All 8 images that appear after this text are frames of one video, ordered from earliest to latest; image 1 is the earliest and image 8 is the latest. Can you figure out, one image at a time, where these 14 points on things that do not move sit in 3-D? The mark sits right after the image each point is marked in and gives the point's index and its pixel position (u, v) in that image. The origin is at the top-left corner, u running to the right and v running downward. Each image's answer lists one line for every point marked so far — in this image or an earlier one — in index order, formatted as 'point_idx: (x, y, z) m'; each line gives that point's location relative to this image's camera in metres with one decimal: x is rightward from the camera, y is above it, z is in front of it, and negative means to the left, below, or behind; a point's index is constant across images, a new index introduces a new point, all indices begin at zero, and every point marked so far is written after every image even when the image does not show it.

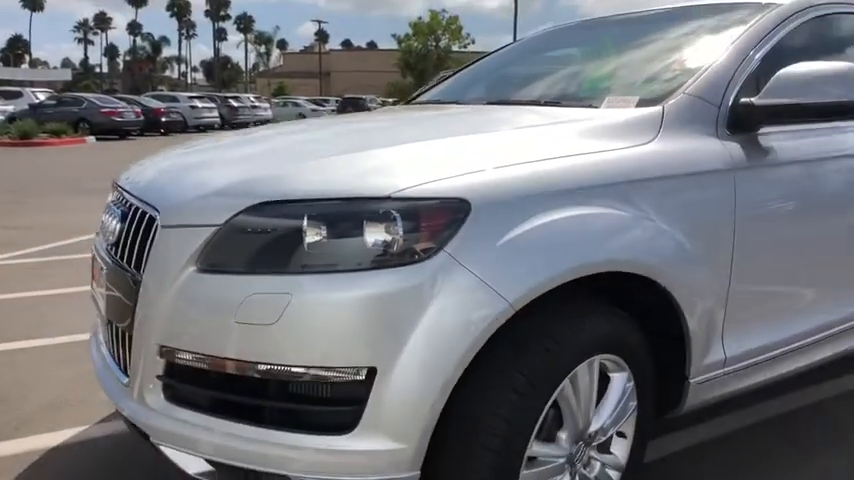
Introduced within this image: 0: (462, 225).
0: (+0.1, 0.0, +2.0) m
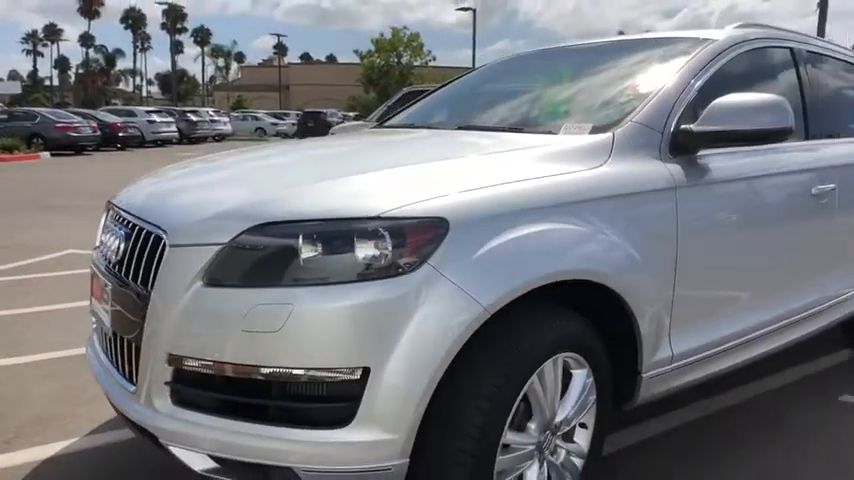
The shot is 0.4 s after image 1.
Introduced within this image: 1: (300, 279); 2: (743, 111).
0: (+0.1, 0.0, +2.2) m
1: (-0.4, -0.1, +2.2) m
2: (+1.5, +0.6, +3.0) m
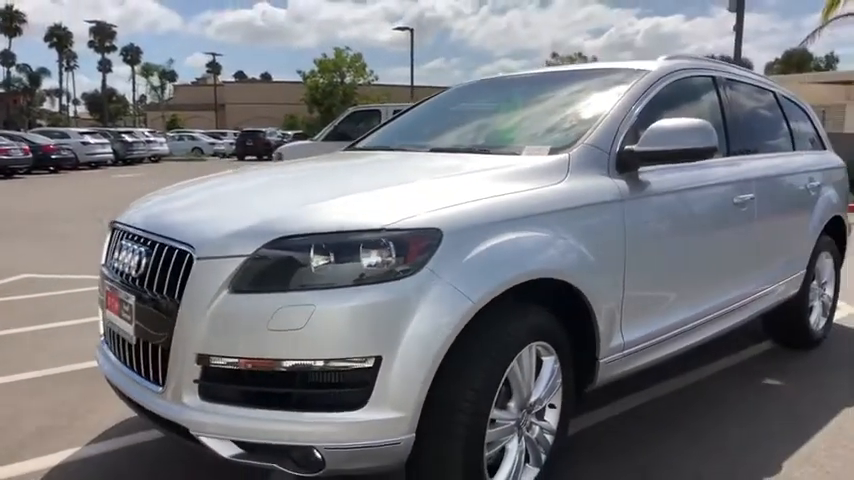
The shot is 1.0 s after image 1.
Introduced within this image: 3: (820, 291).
0: (0.0, 0.0, +2.6) m
1: (-0.4, -0.2, +2.5) m
2: (+1.4, +0.6, +3.6) m
3: (+3.7, -0.5, +6.0) m
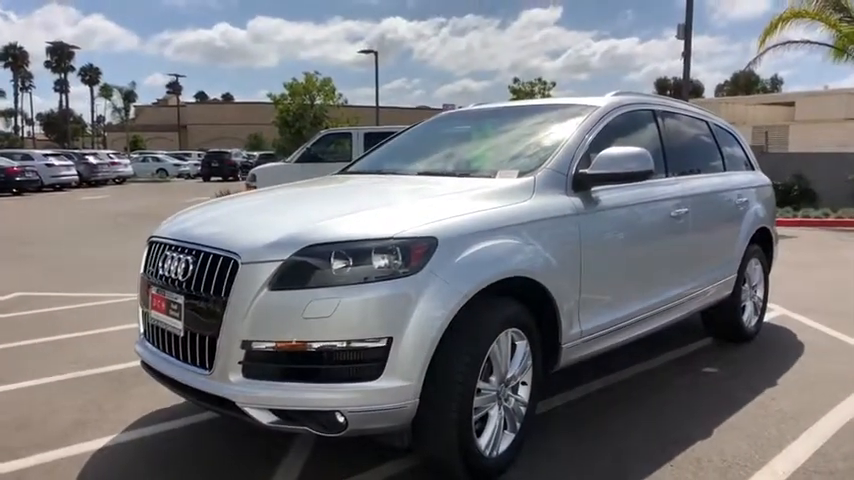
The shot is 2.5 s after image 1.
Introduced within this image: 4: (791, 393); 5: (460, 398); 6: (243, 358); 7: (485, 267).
0: (0.0, -0.1, +3.3) m
1: (-0.4, -0.2, +3.2) m
2: (+1.3, +0.6, +4.3) m
3: (+3.5, -0.6, +6.9) m
4: (+3.0, -1.3, +5.3) m
5: (+0.2, -0.8, +3.3) m
6: (-0.9, -0.6, +3.2) m
7: (+0.3, -0.2, +3.5) m
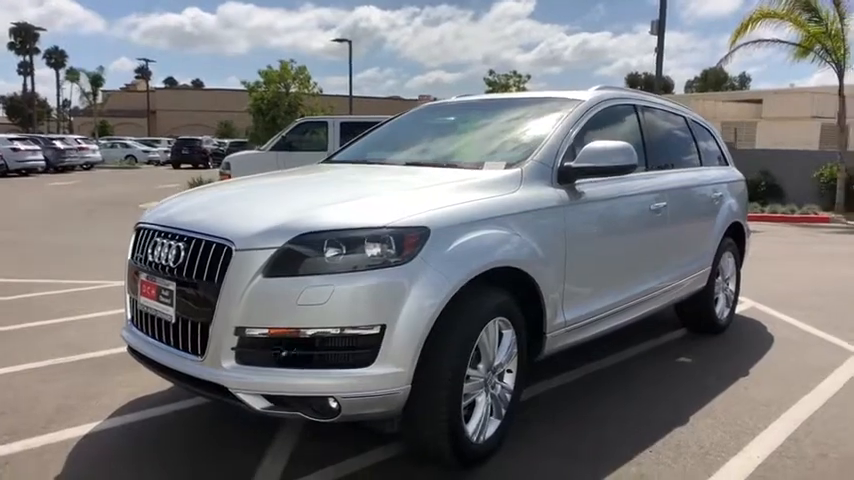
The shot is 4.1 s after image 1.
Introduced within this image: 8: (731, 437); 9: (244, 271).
0: (0.0, 0.0, +3.4) m
1: (-0.5, -0.1, +3.2) m
2: (+1.3, +0.6, +4.4) m
3: (+3.3, -0.5, +7.1) m
4: (+2.9, -1.2, +5.5) m
5: (+0.1, -0.8, +3.4) m
6: (-1.0, -0.5, +3.3) m
7: (+0.3, -0.1, +3.6) m
8: (+2.1, -1.3, +4.3) m
9: (-0.9, -0.2, +3.2) m
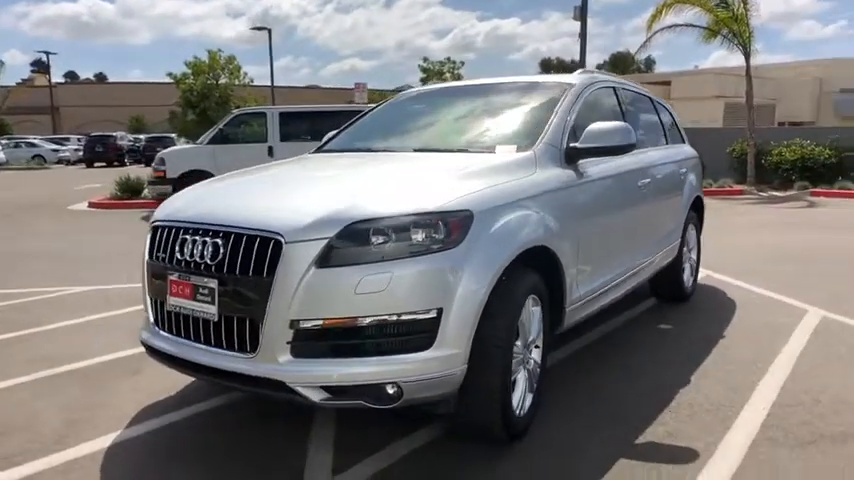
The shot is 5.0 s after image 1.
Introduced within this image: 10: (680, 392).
0: (+0.2, +0.1, +3.5) m
1: (-0.2, -0.1, +3.3) m
2: (+1.3, +0.8, +4.6) m
3: (+3.1, -0.2, +7.5) m
4: (+2.9, -1.0, +5.9) m
5: (+0.4, -0.7, +3.5) m
6: (-0.7, -0.5, +3.2) m
7: (+0.5, 0.0, +3.7) m
8: (+2.2, -1.1, +4.6) m
9: (-0.7, -0.1, +3.2) m
10: (+1.8, -1.1, +4.6) m
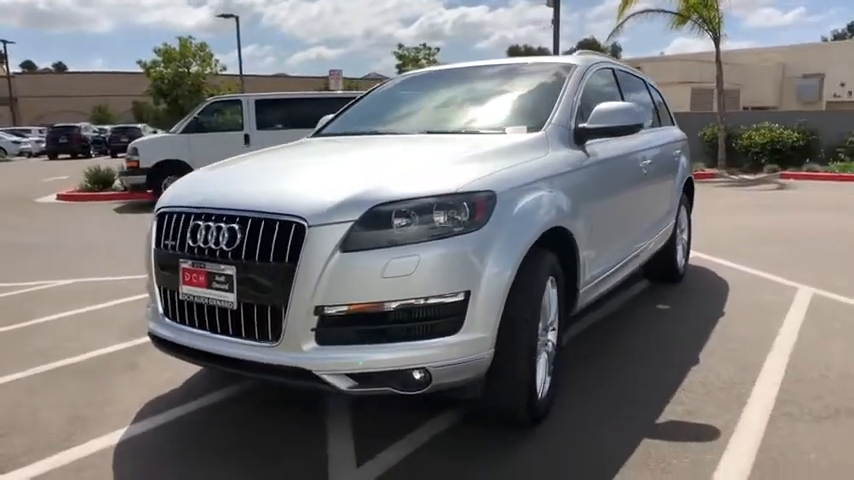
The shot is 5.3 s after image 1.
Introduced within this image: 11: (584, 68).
0: (+0.3, +0.2, +3.4) m
1: (-0.1, 0.0, +3.2) m
2: (+1.4, +0.9, +4.6) m
3: (+3.1, 0.0, +7.6) m
4: (+2.9, -0.8, +5.9) m
5: (+0.5, -0.6, +3.4) m
6: (-0.6, -0.4, +3.1) m
7: (+0.6, +0.1, +3.6) m
8: (+2.3, -1.0, +4.7) m
9: (-0.5, 0.0, +3.1) m
10: (+1.9, -1.0, +4.6) m
11: (+1.3, +1.4, +5.3) m
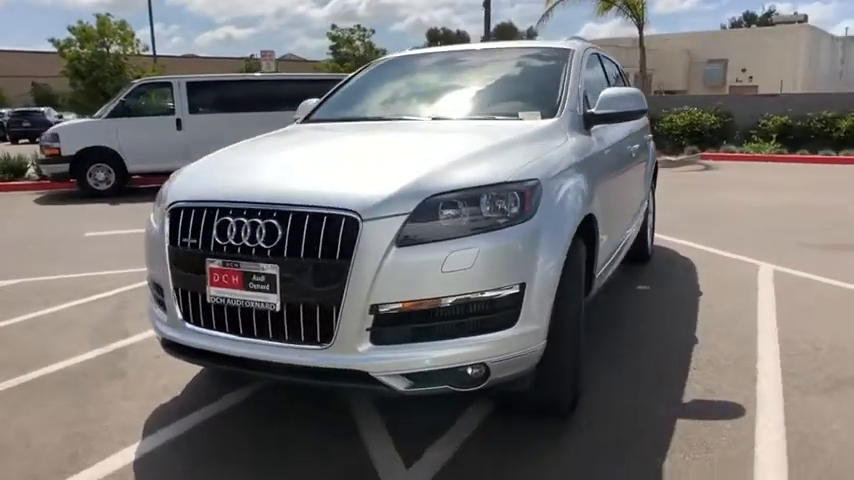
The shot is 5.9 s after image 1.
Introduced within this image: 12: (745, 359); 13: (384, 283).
0: (+0.6, +0.2, +3.3) m
1: (+0.2, 0.0, +3.1) m
2: (+1.4, +1.0, +4.6) m
3: (+2.8, +0.3, +7.8) m
4: (+2.9, -0.6, +6.2) m
5: (+0.8, -0.5, +3.4) m
6: (-0.3, -0.4, +3.0) m
7: (+0.8, +0.2, +3.6) m
8: (+2.4, -0.8, +4.9) m
9: (-0.3, 0.0, +2.9) m
10: (+2.0, -0.8, +4.8) m
11: (+1.3, +1.6, +5.3) m
12: (+2.3, -0.9, +4.6) m
13: (-0.2, -0.2, +2.9) m
